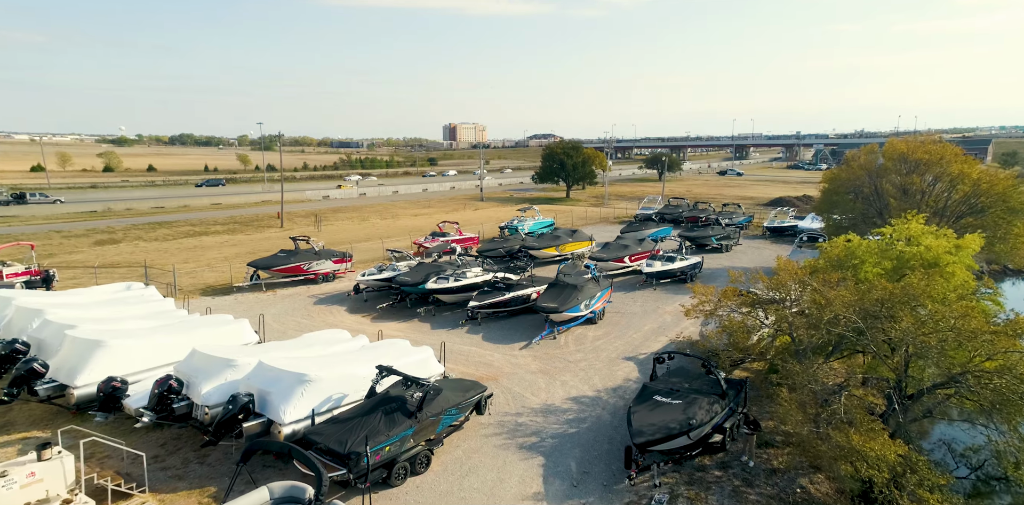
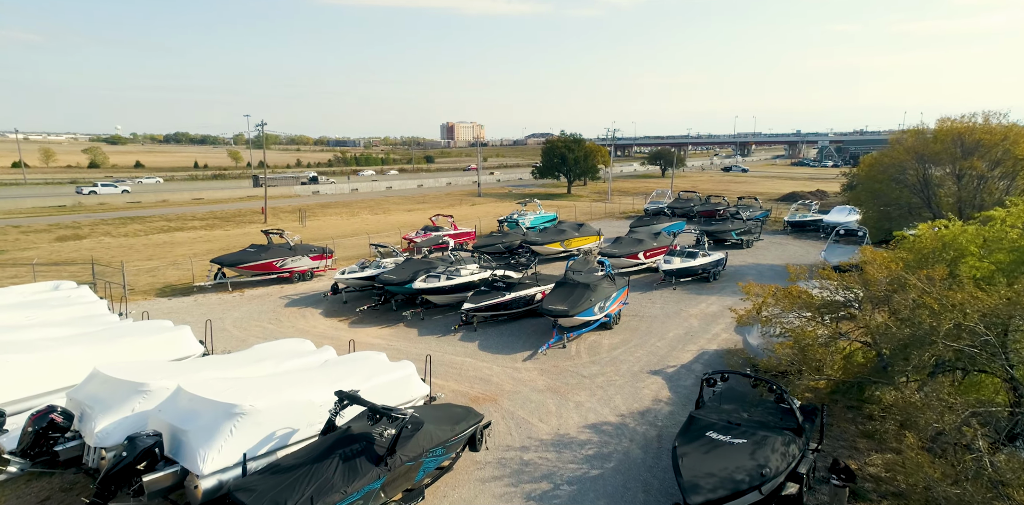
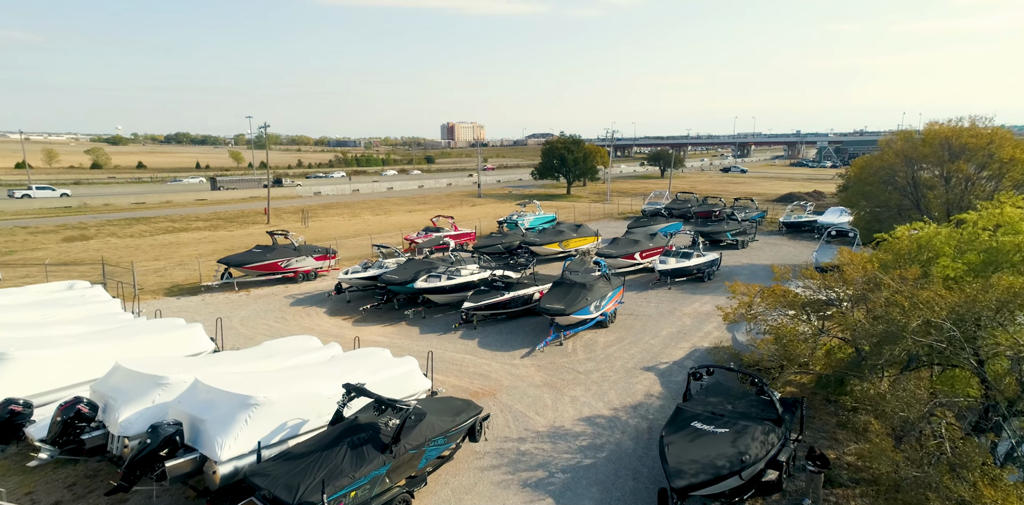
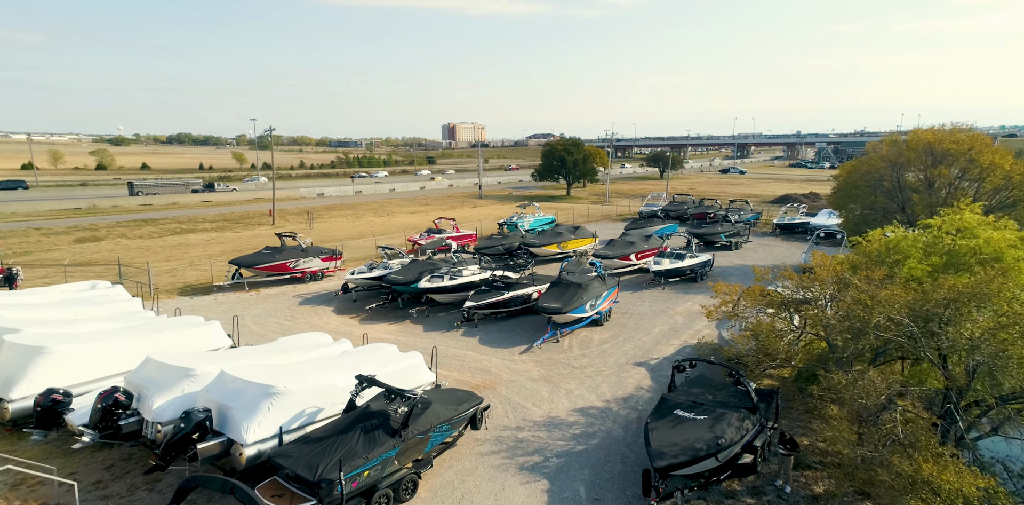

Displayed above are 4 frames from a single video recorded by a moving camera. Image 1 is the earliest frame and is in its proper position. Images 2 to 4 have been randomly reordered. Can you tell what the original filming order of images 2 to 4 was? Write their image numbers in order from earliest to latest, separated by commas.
4, 3, 2
